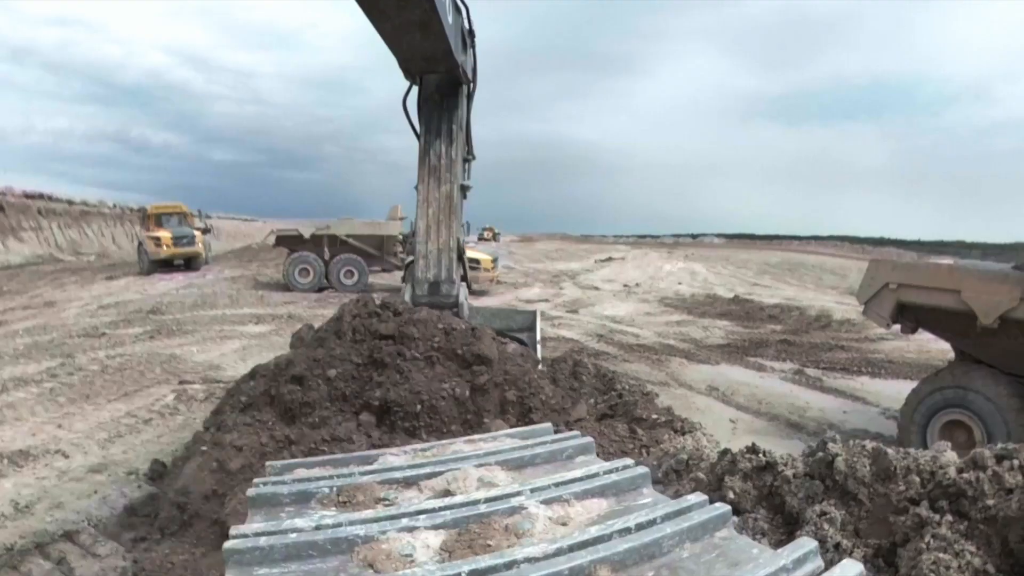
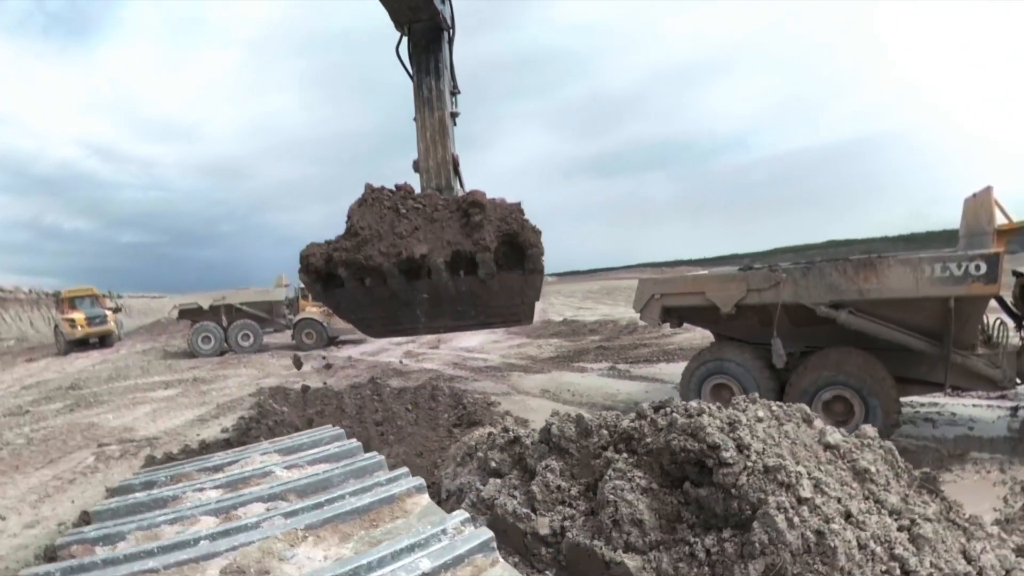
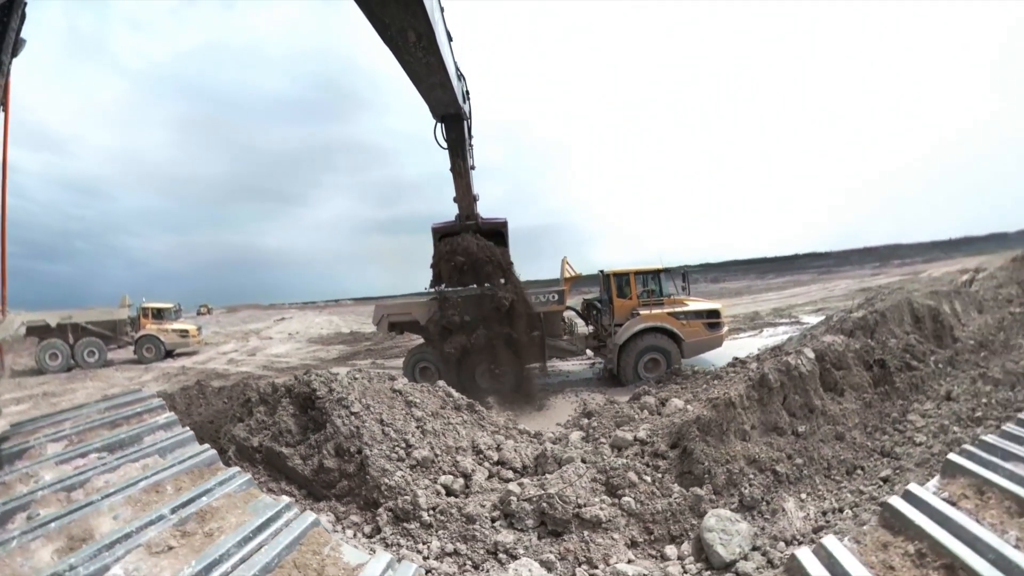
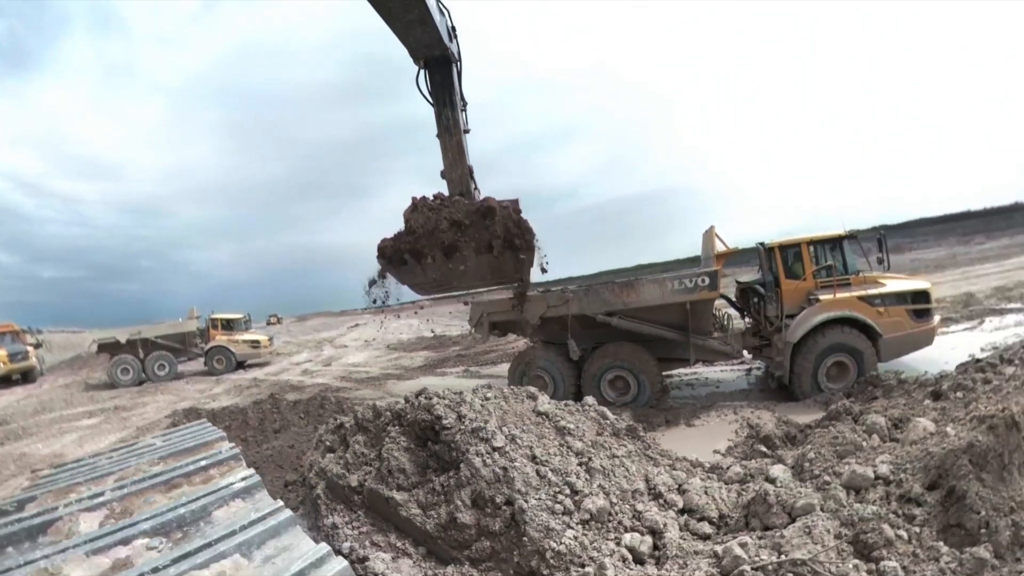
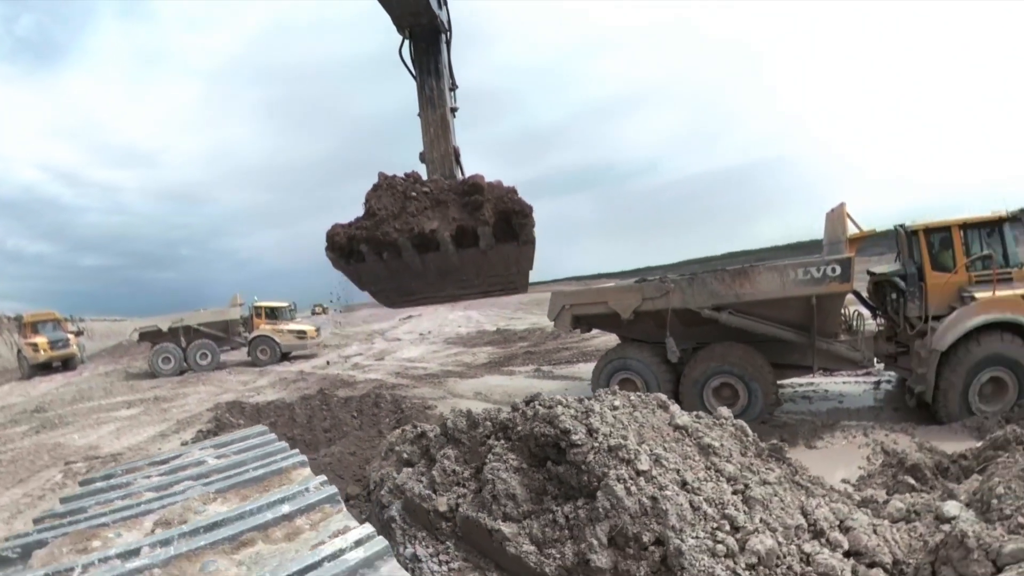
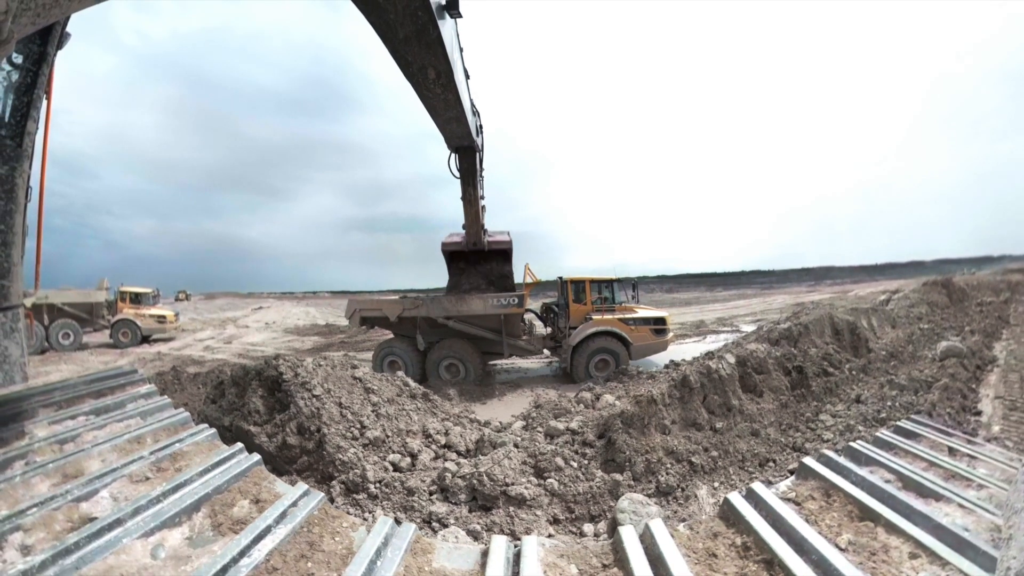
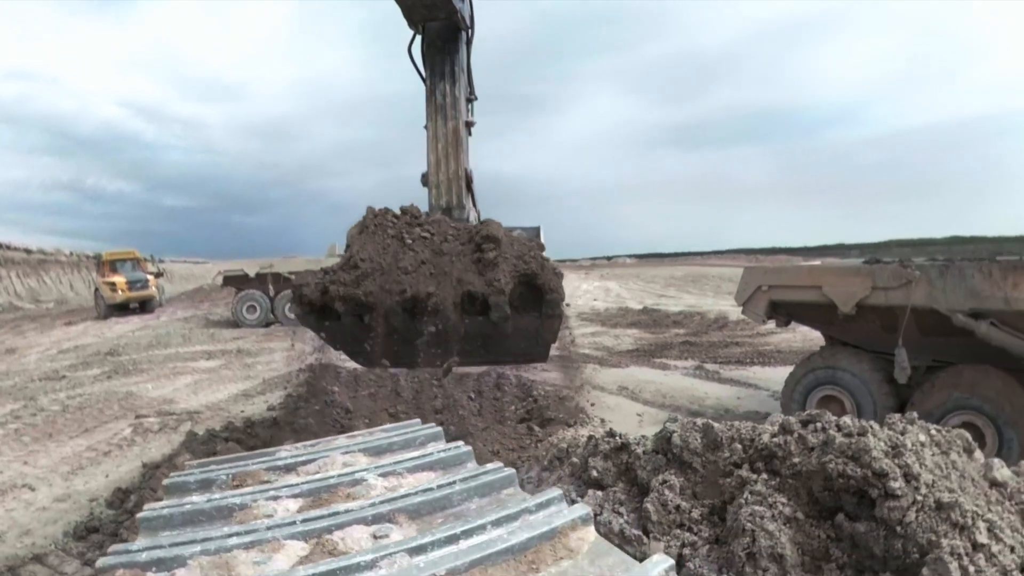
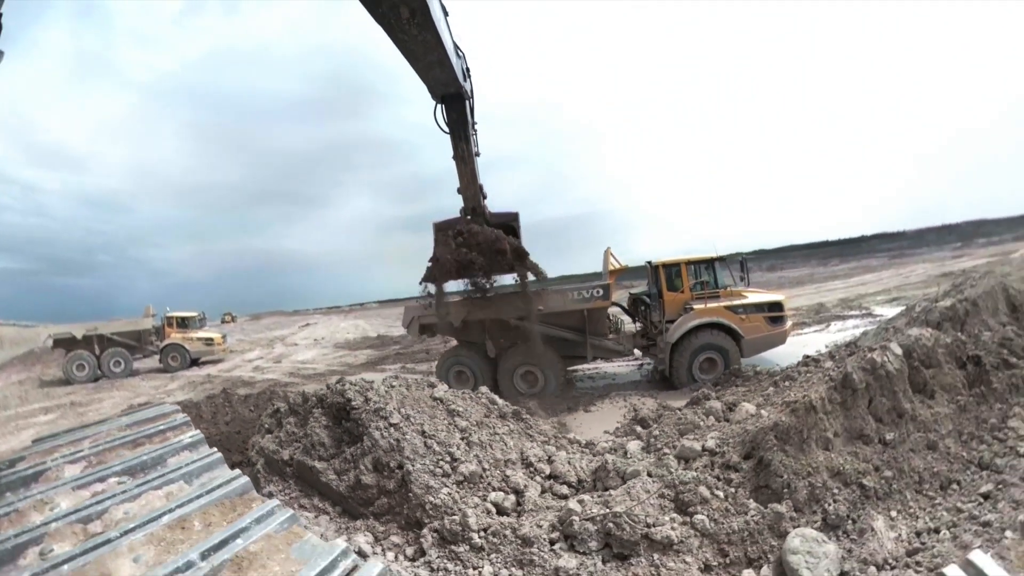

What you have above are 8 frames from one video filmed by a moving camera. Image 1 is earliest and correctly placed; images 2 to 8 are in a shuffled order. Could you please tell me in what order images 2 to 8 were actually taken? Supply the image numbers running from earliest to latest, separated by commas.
7, 2, 5, 4, 8, 3, 6
